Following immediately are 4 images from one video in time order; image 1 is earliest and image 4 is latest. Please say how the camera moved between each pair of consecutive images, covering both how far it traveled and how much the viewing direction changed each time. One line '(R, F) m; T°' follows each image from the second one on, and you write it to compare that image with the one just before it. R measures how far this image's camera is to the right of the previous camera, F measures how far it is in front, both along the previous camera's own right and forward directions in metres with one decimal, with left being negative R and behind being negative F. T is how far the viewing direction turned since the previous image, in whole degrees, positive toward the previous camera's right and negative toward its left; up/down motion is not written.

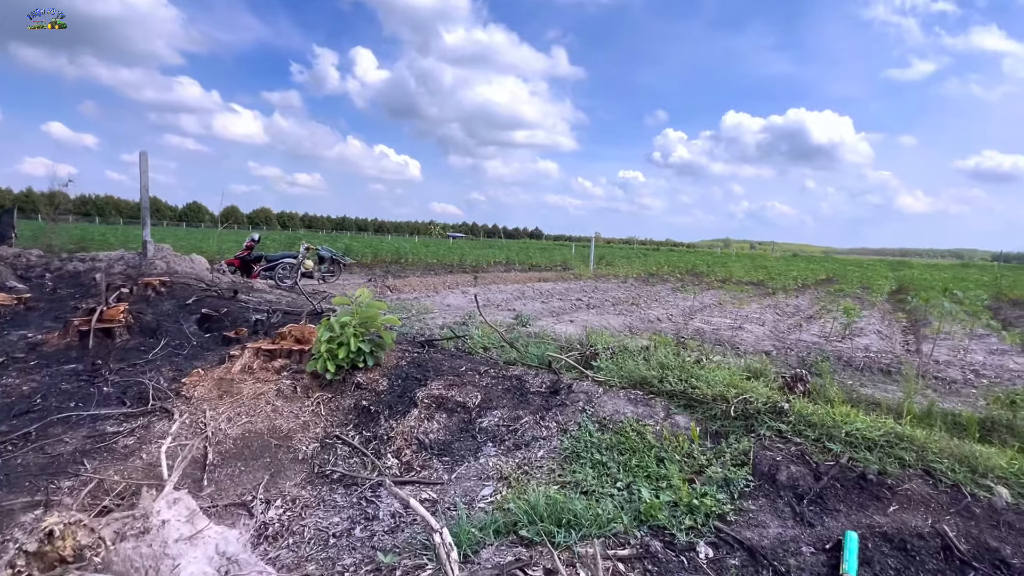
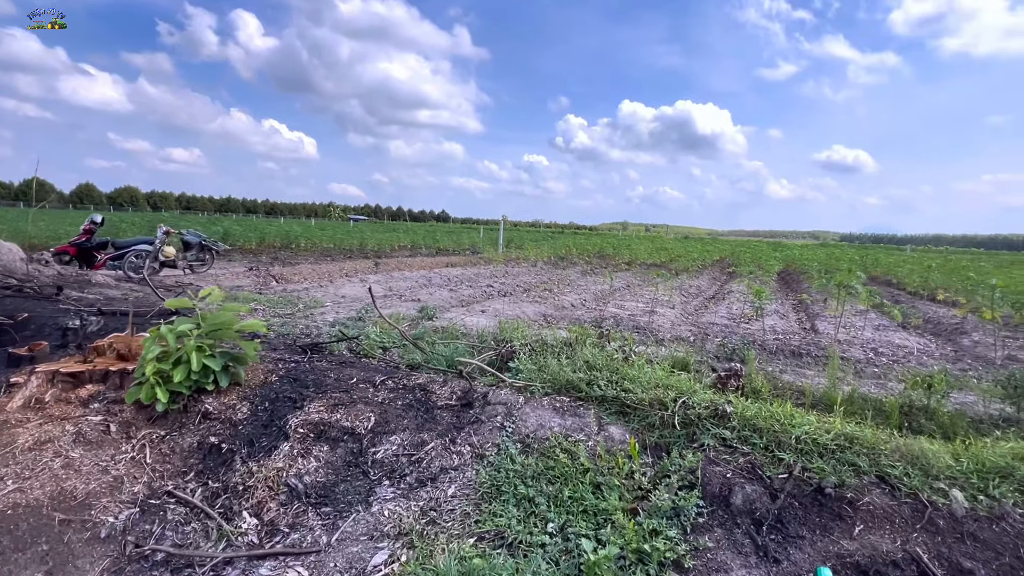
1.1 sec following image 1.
(+0.1, +0.8) m; +11°
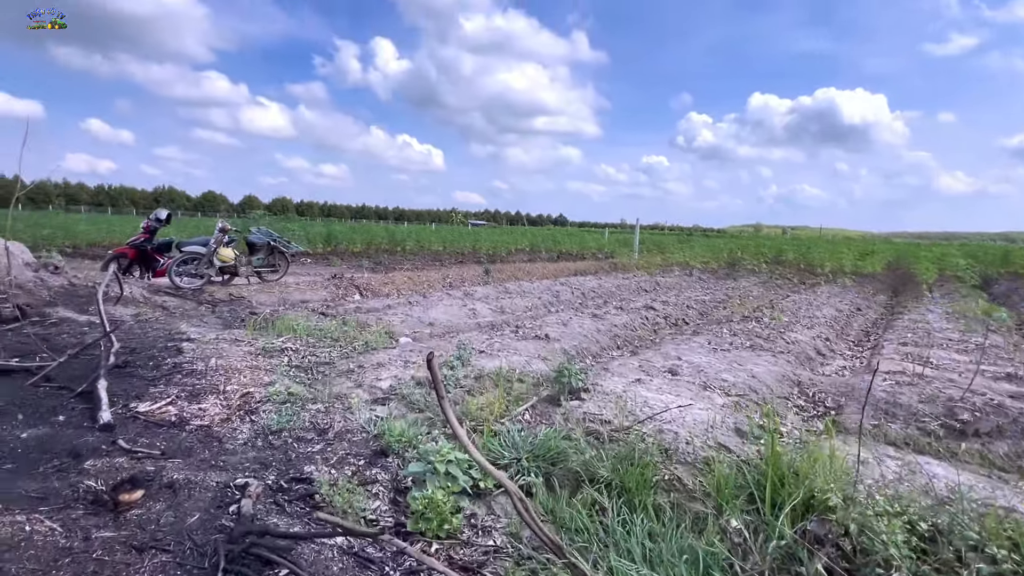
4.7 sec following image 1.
(-0.8, +3.4) m; -13°
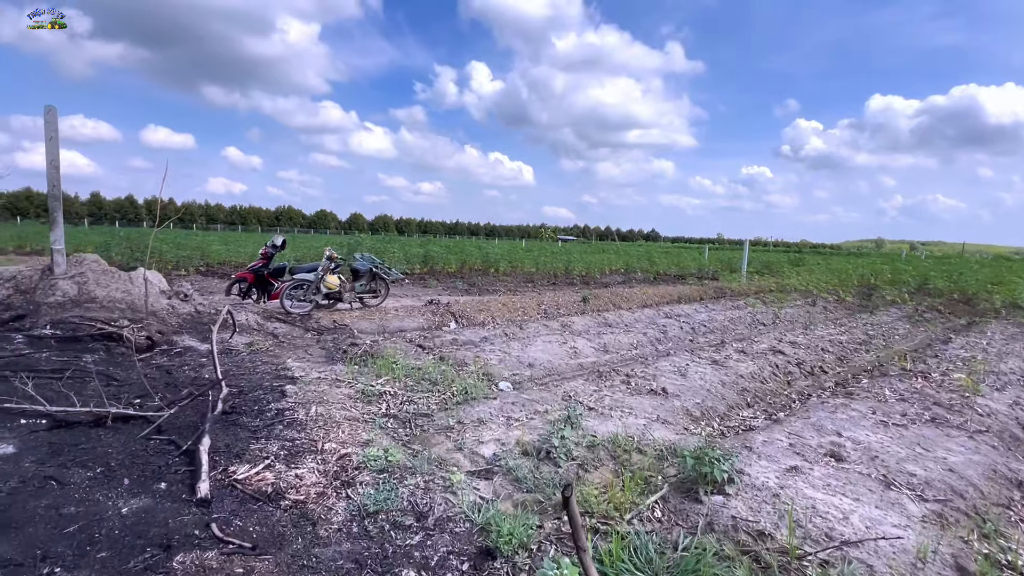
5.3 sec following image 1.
(-0.2, +0.4) m; -10°
